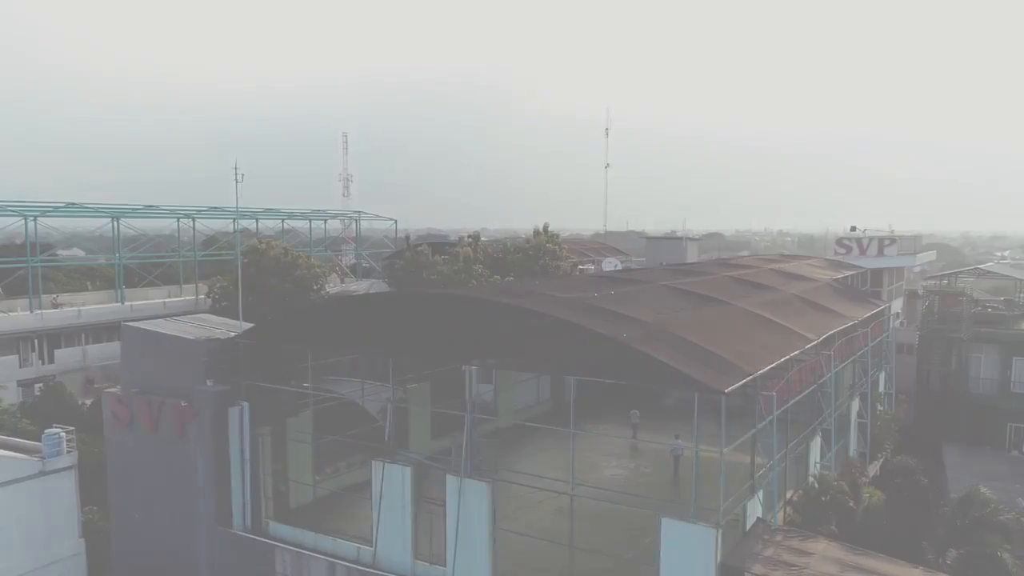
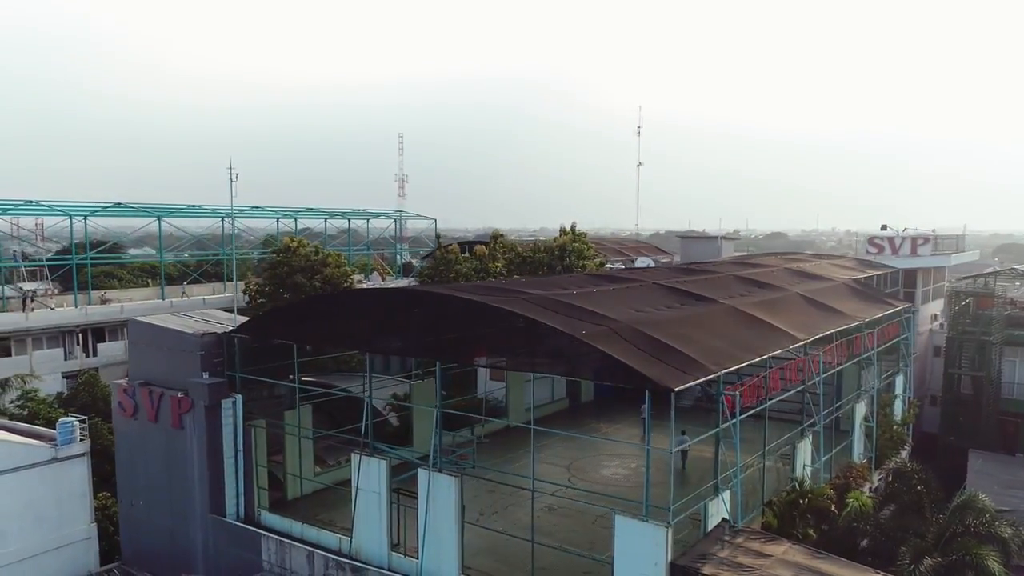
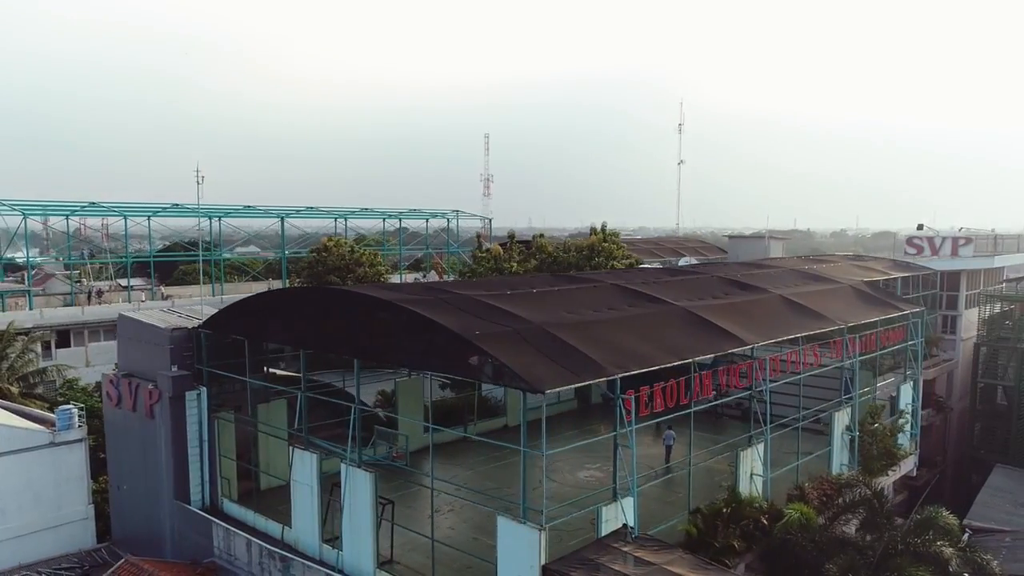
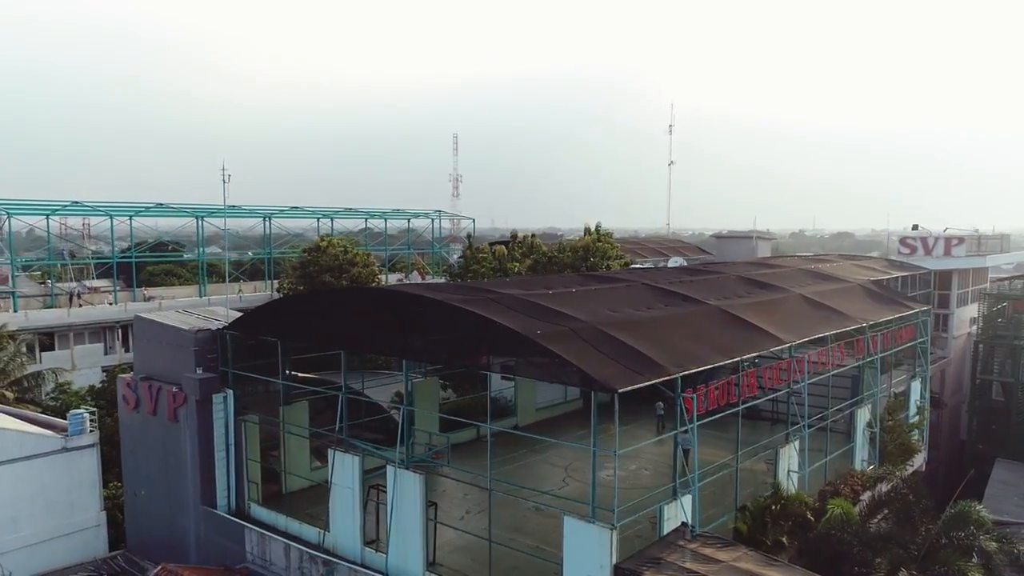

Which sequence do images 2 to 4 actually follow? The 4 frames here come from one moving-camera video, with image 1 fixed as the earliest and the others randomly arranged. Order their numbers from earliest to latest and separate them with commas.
2, 4, 3
